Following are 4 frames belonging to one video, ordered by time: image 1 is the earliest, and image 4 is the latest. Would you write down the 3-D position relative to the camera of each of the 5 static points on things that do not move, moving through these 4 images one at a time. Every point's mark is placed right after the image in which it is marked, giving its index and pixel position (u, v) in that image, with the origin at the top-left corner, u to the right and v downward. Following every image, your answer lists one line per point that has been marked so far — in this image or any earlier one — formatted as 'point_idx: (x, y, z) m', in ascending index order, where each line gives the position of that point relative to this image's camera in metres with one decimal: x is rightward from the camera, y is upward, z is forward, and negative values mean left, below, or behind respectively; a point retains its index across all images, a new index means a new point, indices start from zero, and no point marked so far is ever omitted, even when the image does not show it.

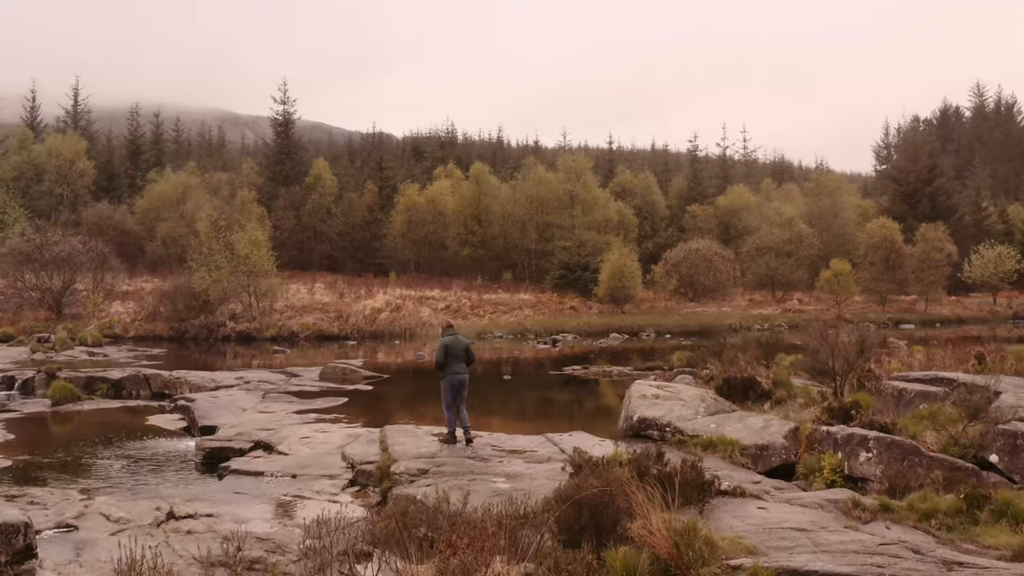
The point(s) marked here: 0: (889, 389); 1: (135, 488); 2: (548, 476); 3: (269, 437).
0: (+7.9, -2.1, +13.7) m
1: (-6.9, -3.6, +11.8) m
2: (+0.6, -3.0, +10.4) m
3: (-5.2, -3.2, +14.0) m
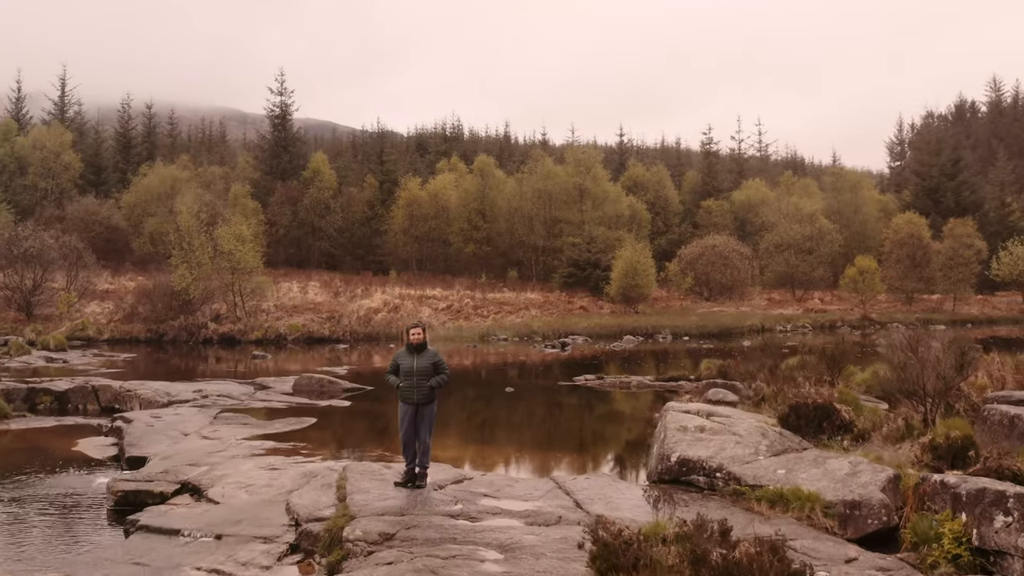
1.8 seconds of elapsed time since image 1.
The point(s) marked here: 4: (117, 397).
0: (+7.9, -2.1, +10.6) m
1: (-6.9, -3.6, +8.9) m
2: (+0.5, -3.0, +7.4) m
3: (-5.2, -3.2, +11.0) m
4: (-11.7, -3.2, +19.3) m
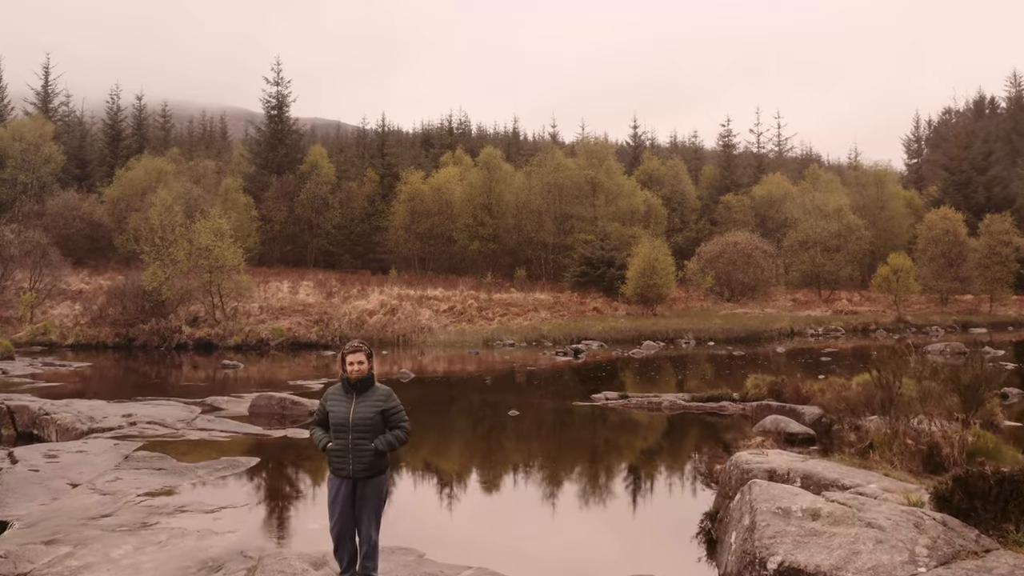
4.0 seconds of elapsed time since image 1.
0: (+7.9, -2.1, +6.9) m
1: (-6.9, -3.6, +5.4) m
2: (+0.5, -3.0, +3.8) m
3: (-5.2, -3.2, +7.4) m
4: (-11.6, -3.2, +15.9) m
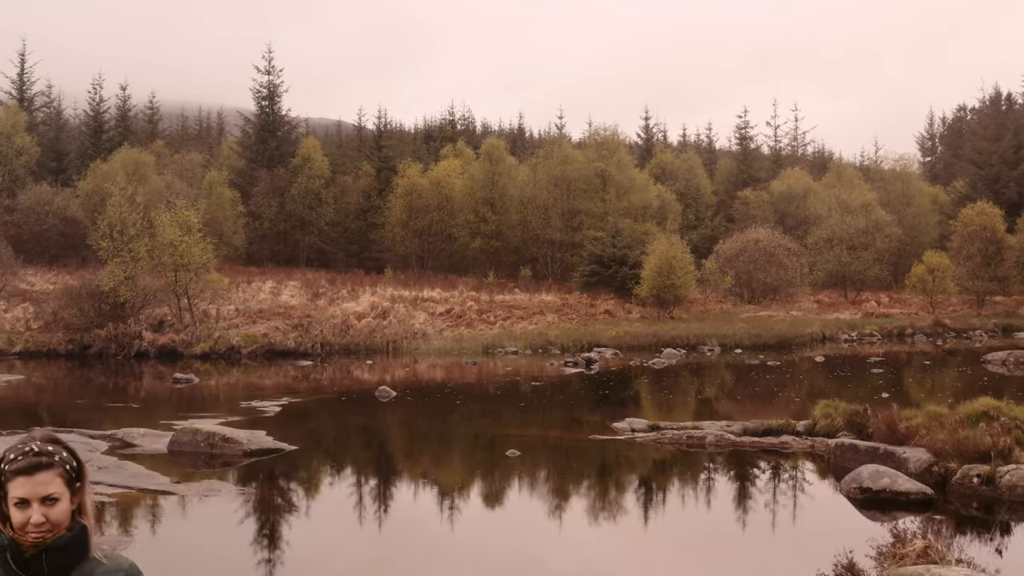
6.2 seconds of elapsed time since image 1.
0: (+7.8, -2.1, +3.0) m
1: (-7.1, -3.6, +1.7) m
2: (+0.3, -3.0, 0.0) m
3: (-5.3, -3.2, +3.8) m
4: (-11.6, -3.2, +12.2) m
